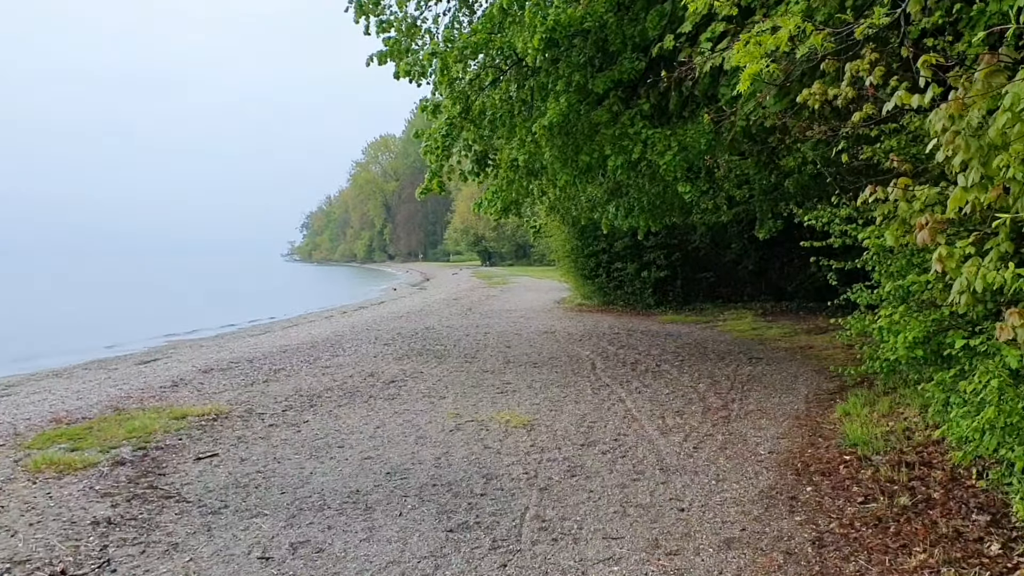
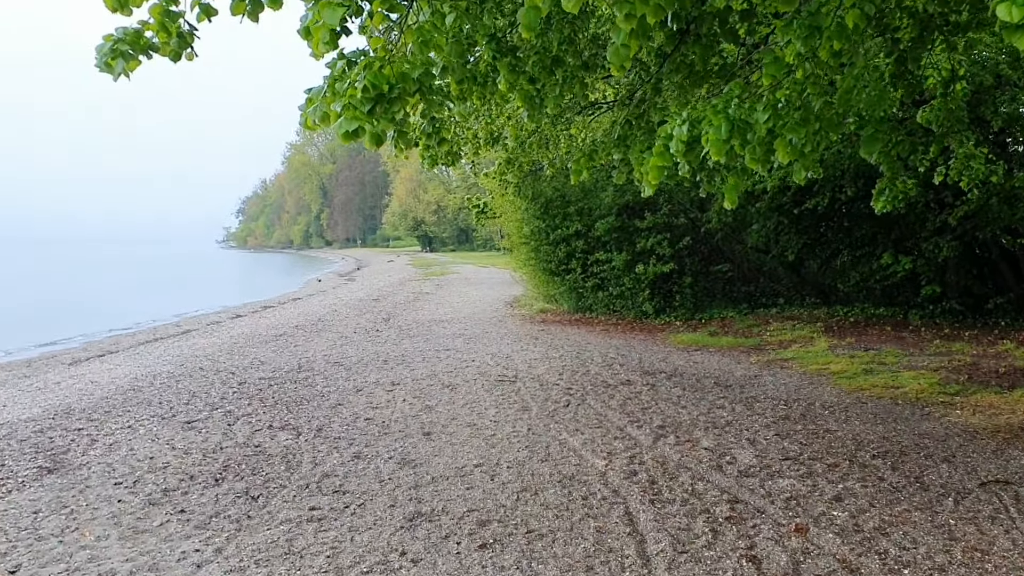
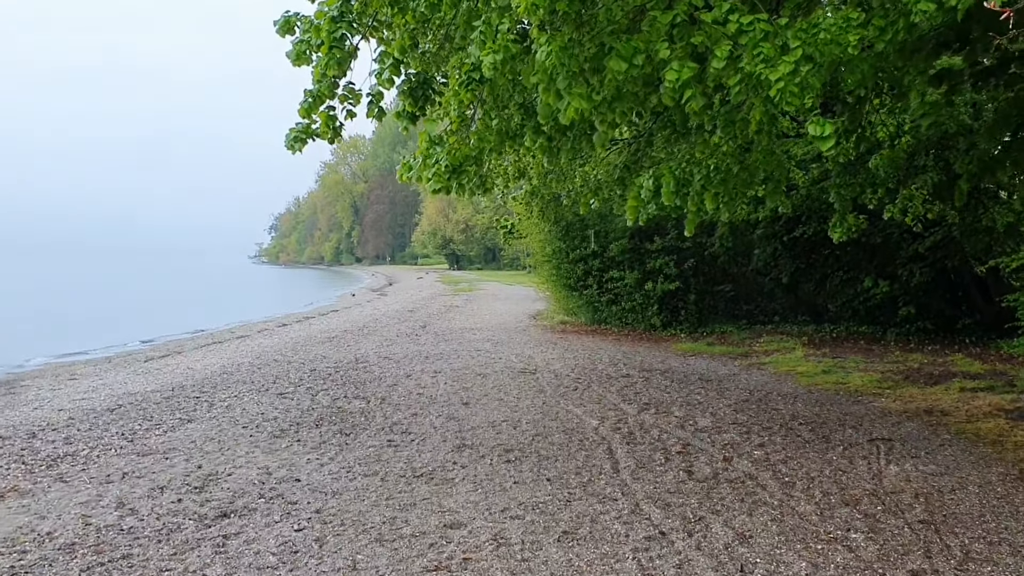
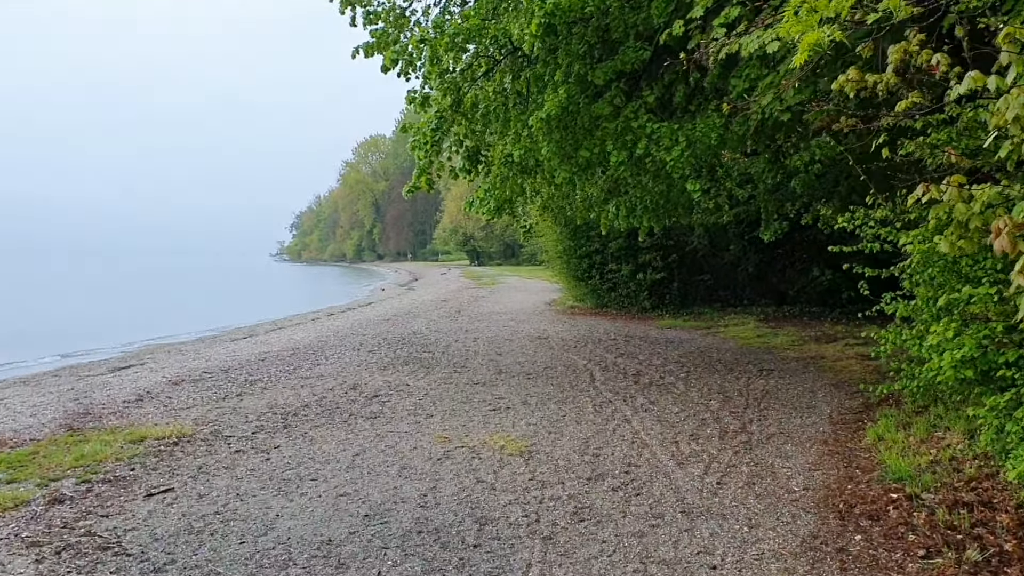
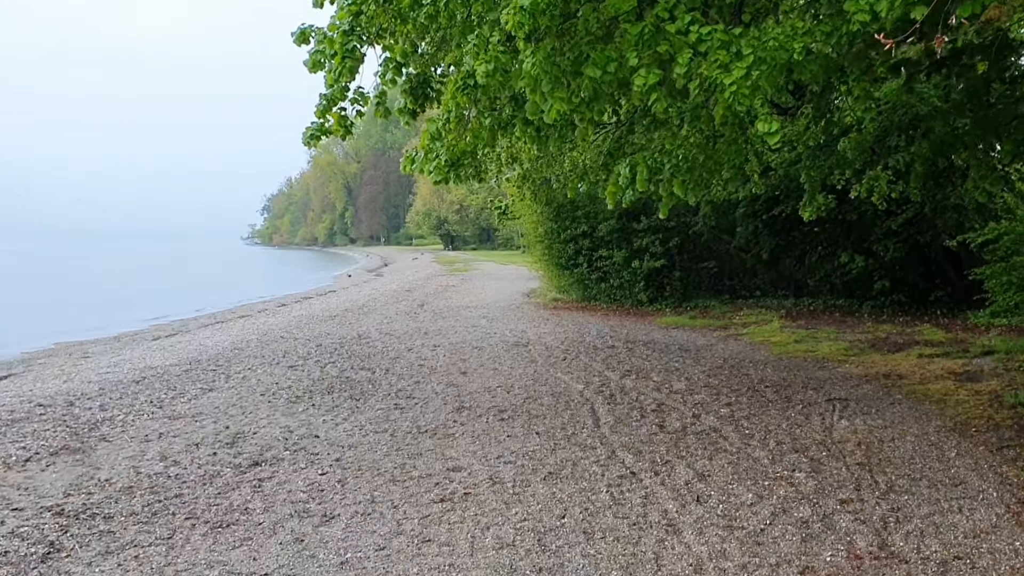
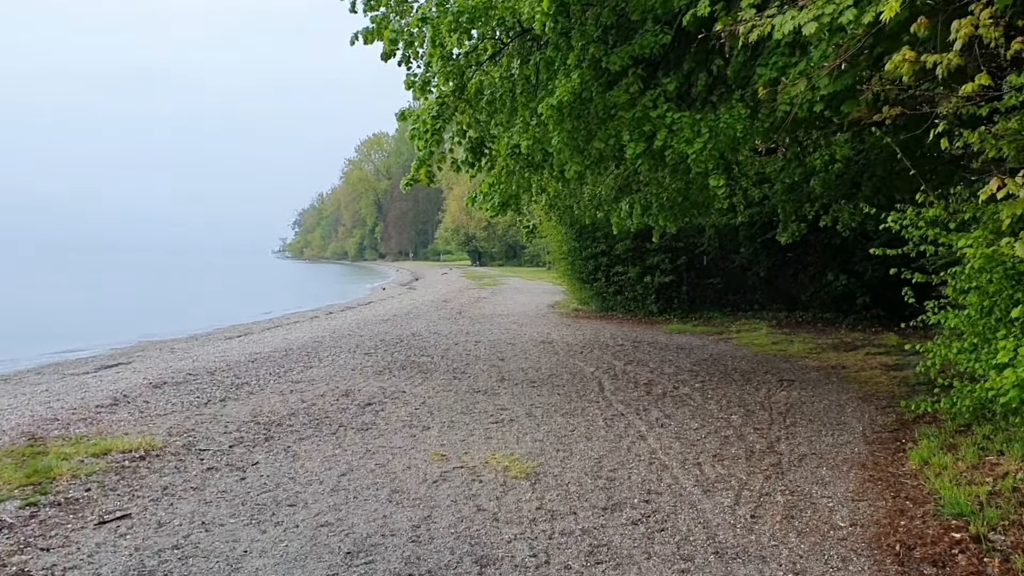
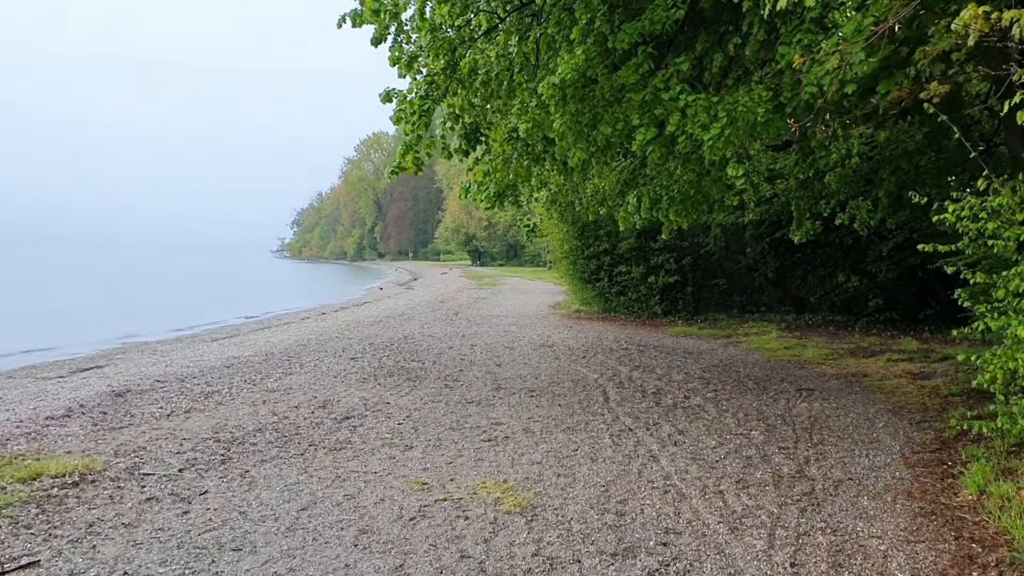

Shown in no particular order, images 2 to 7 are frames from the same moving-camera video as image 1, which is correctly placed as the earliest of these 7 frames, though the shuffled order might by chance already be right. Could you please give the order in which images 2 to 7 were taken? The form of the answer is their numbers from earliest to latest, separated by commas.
4, 6, 7, 5, 3, 2
